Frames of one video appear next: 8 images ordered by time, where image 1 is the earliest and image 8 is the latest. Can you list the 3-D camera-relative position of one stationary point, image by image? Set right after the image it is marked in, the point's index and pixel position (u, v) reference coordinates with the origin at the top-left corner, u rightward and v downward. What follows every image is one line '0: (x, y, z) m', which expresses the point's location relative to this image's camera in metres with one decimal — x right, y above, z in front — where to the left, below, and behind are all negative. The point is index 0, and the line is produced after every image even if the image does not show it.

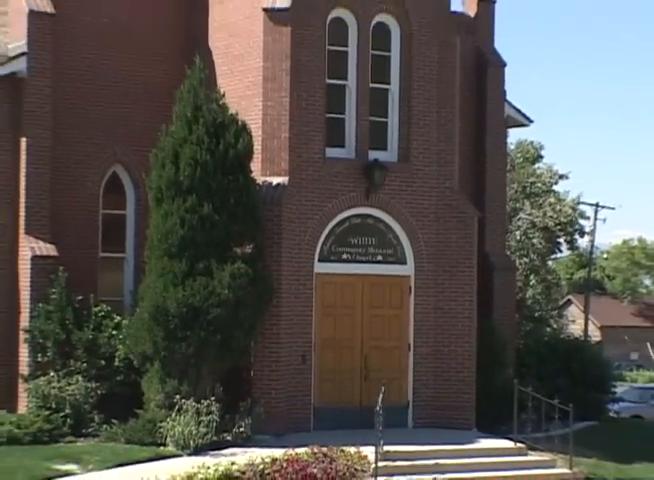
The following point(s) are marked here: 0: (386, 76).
0: (+0.7, +1.8, +19.4) m
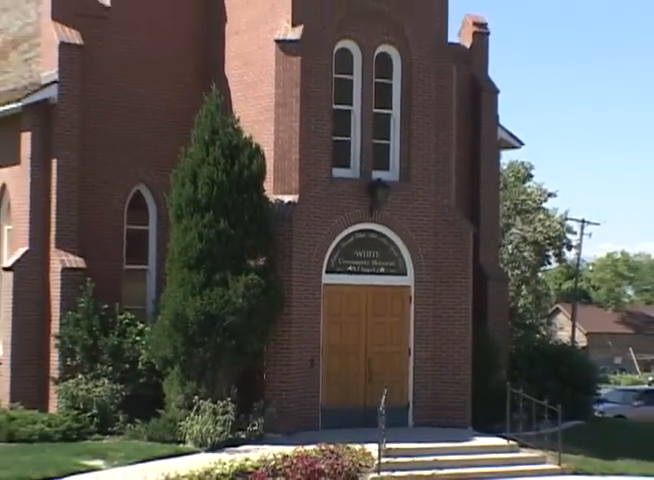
0: (+0.7, +1.7, +21.1) m
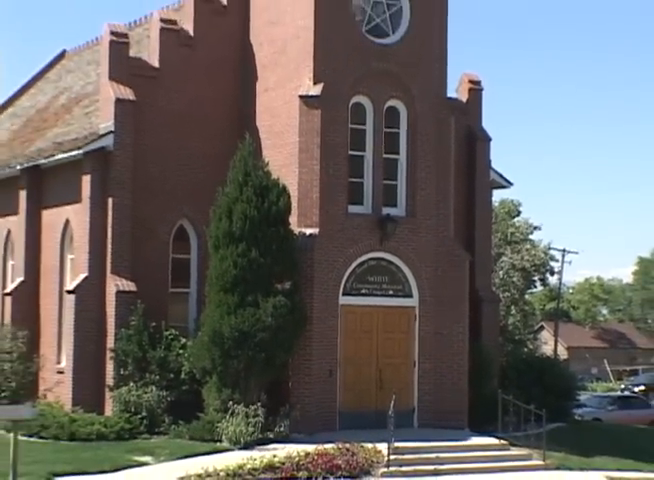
0: (+1.0, +1.3, +24.5) m
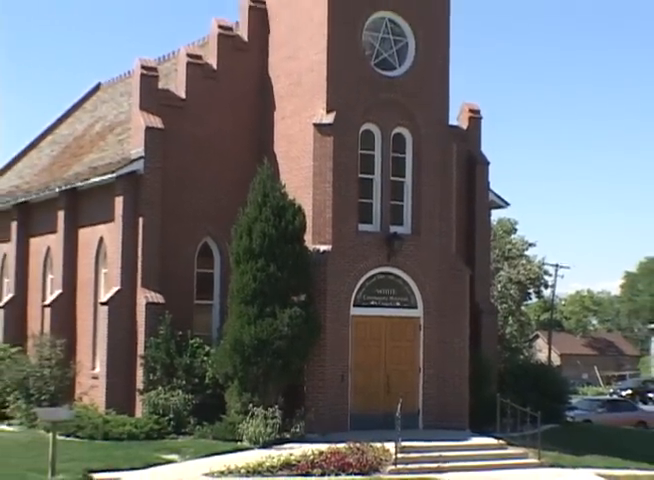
0: (+1.1, +1.1, +26.7) m
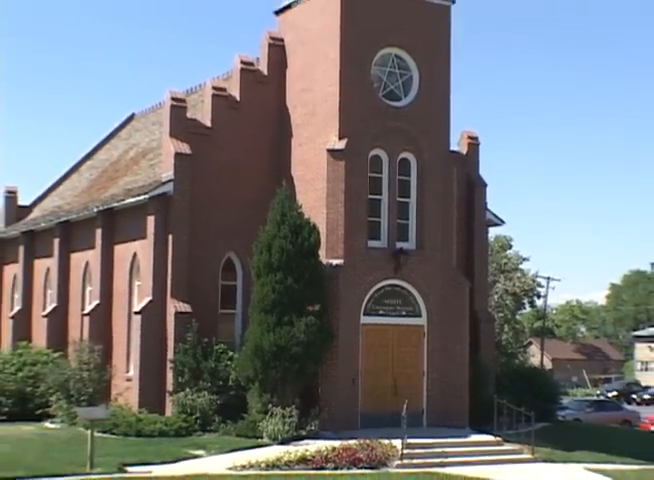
0: (+1.4, +0.8, +29.3) m
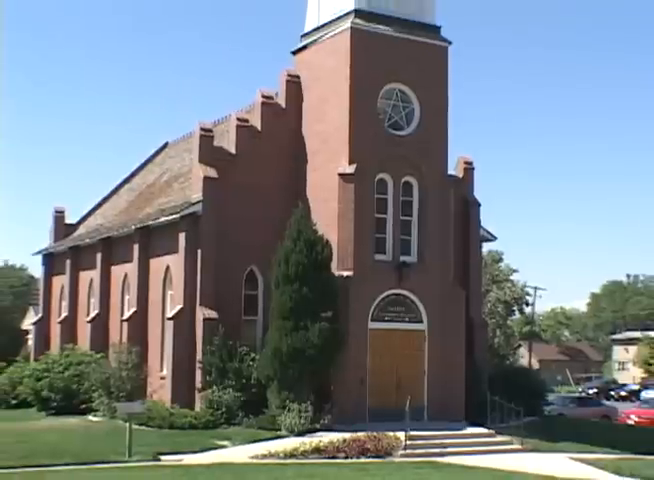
0: (+1.6, +0.5, +32.9) m
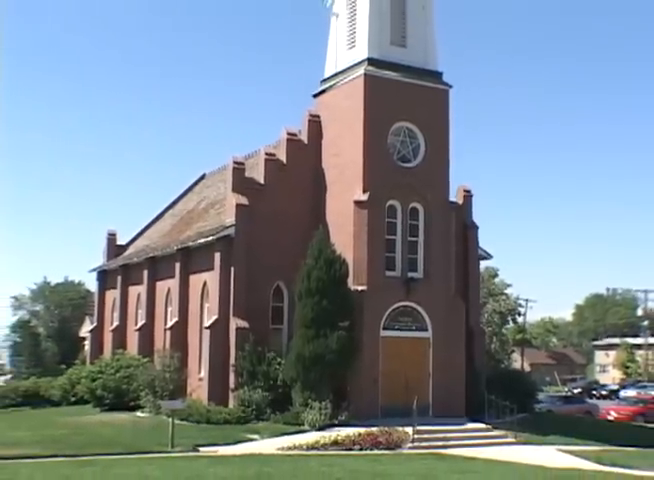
0: (+1.9, +0.1, +37.6) m
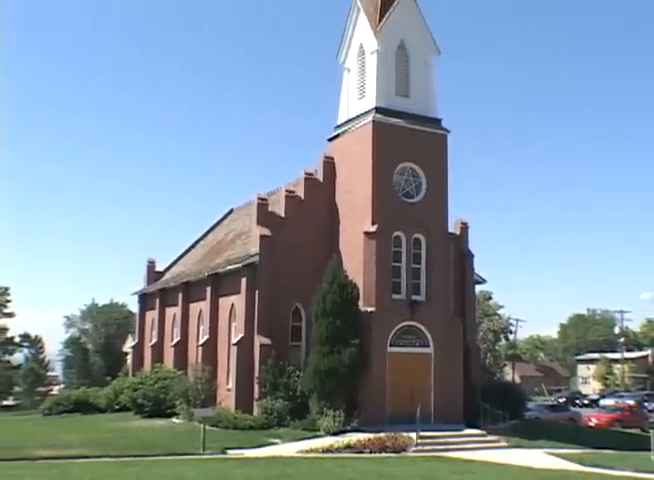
0: (+2.3, -0.5, +42.5) m
